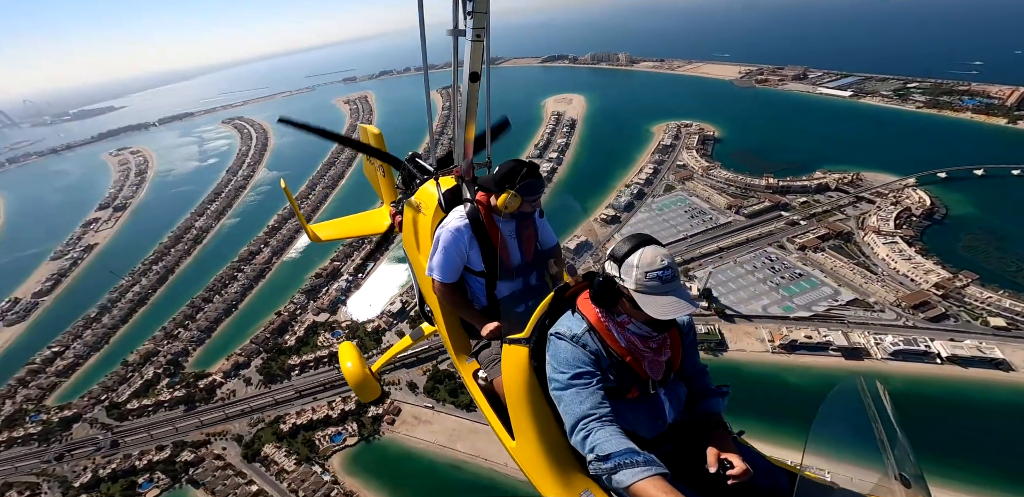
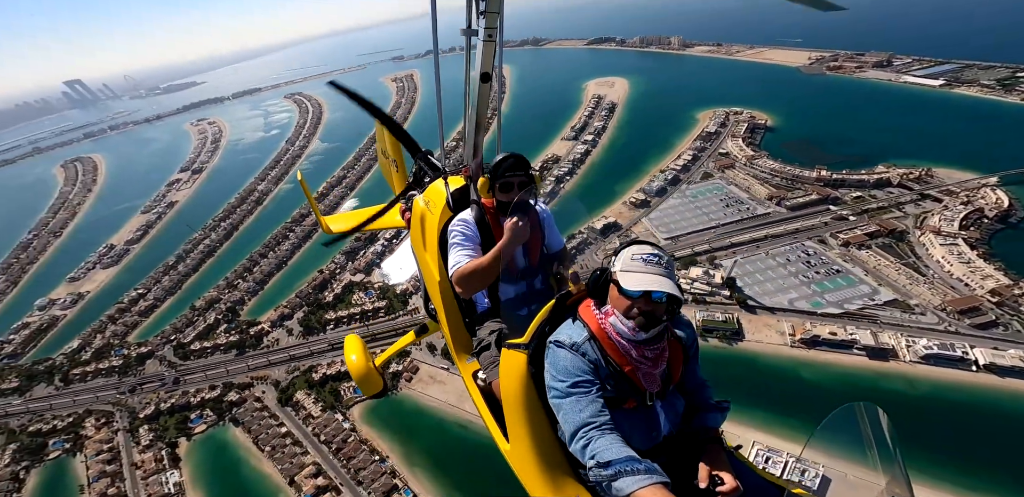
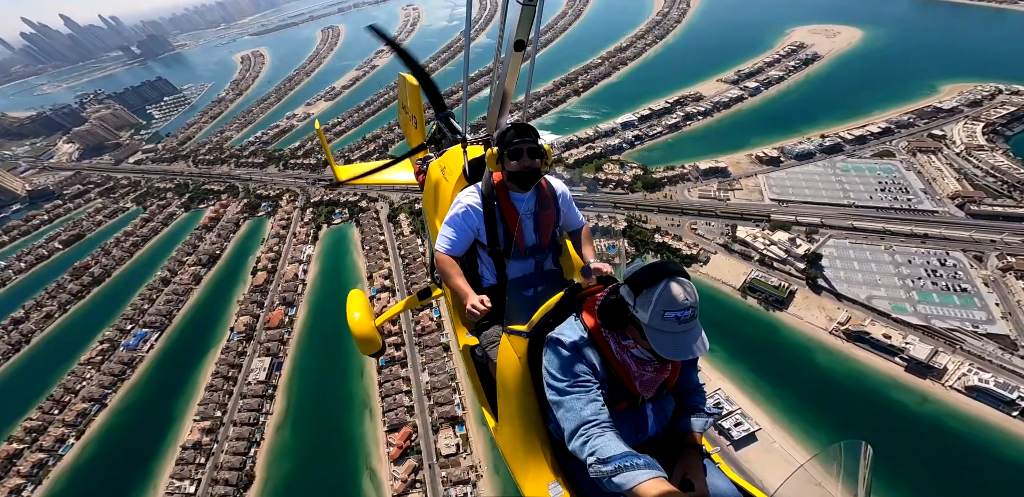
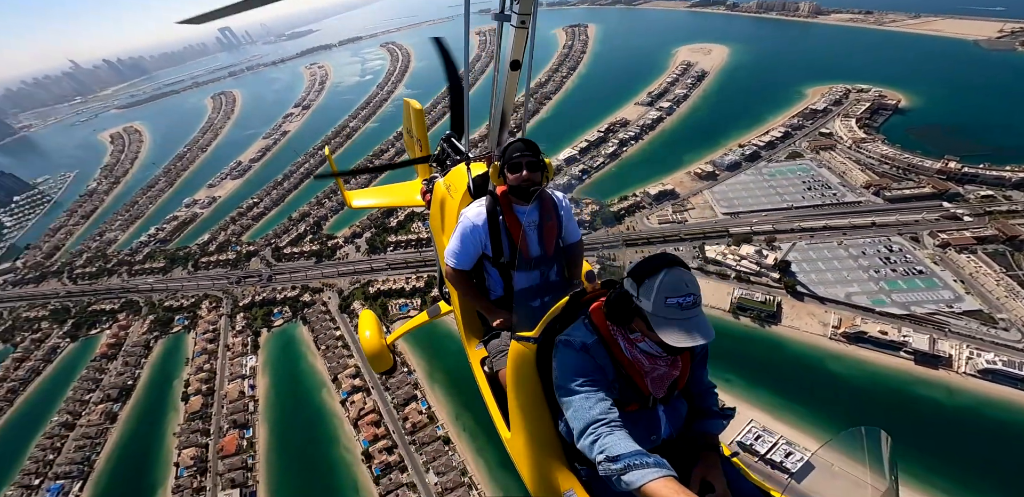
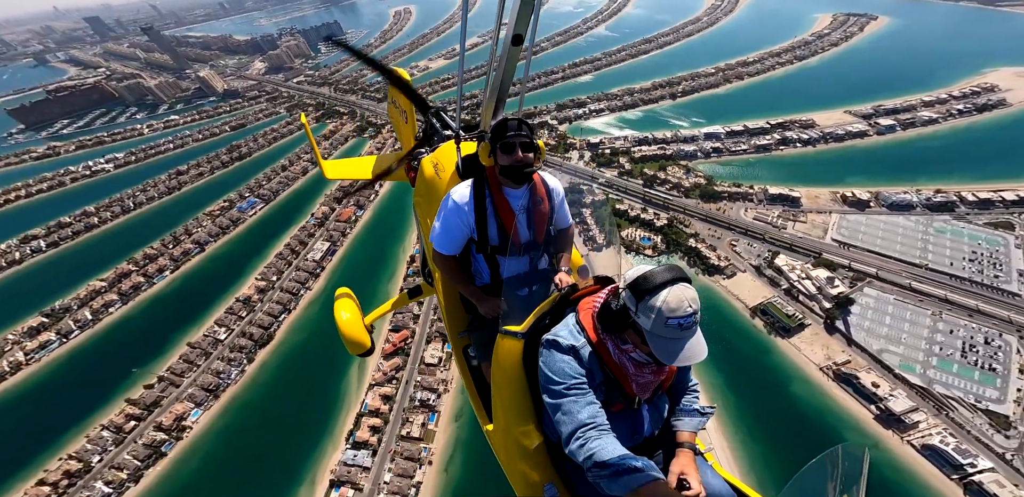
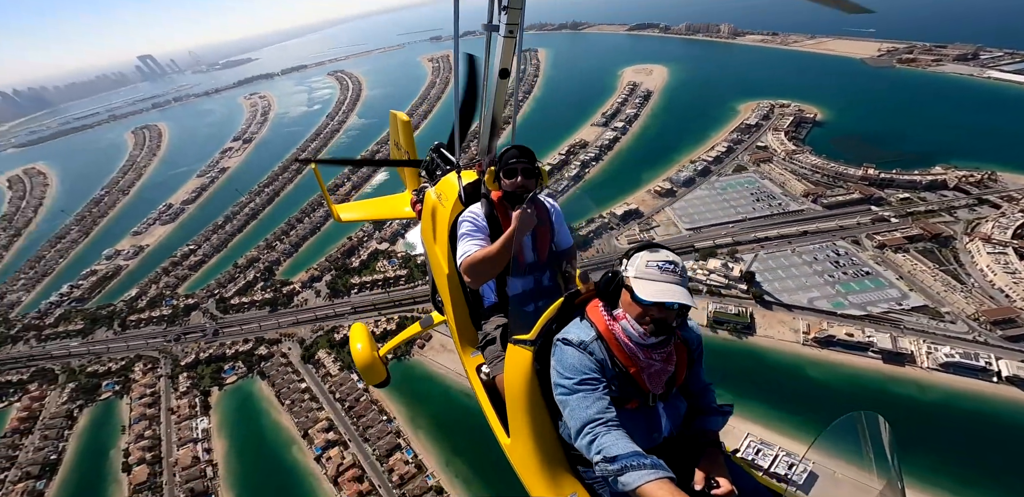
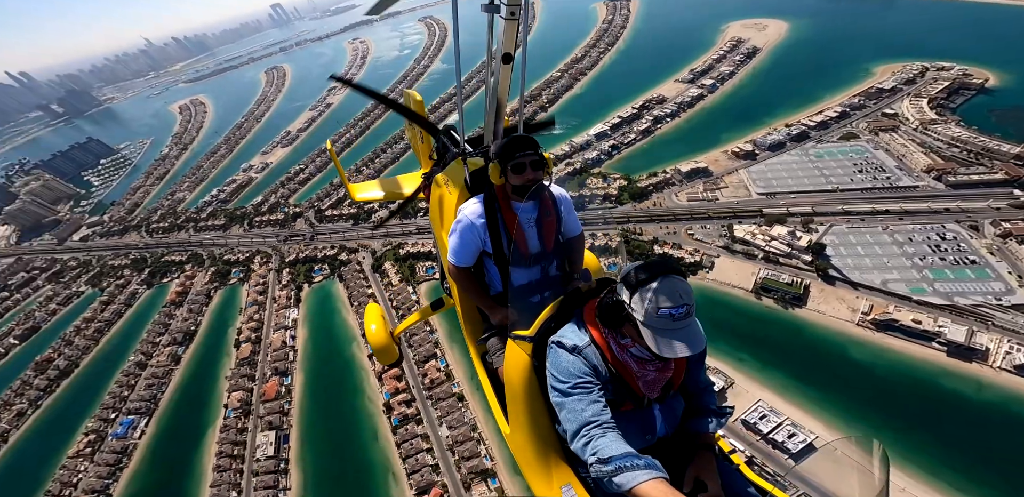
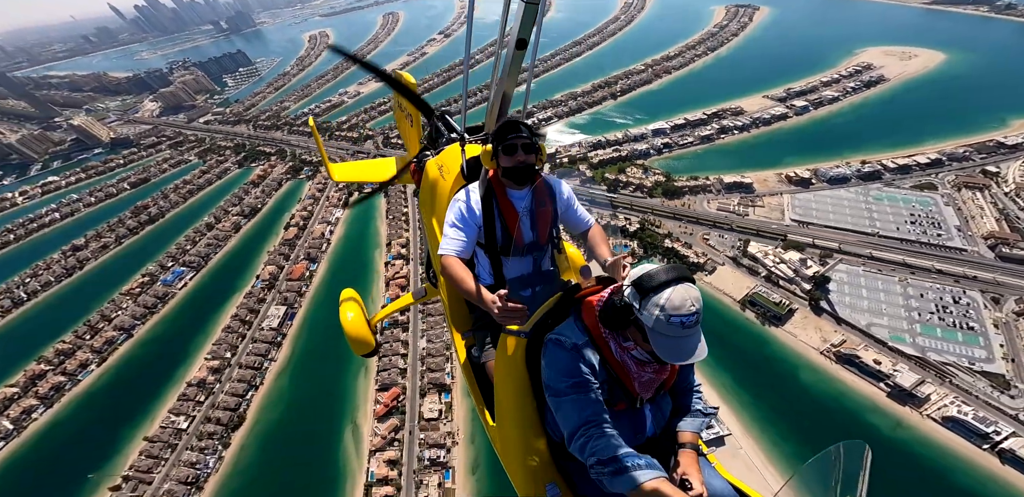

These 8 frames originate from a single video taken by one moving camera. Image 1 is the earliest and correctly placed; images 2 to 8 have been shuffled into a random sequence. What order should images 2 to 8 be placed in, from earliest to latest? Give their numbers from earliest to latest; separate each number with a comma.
2, 6, 4, 7, 3, 8, 5
